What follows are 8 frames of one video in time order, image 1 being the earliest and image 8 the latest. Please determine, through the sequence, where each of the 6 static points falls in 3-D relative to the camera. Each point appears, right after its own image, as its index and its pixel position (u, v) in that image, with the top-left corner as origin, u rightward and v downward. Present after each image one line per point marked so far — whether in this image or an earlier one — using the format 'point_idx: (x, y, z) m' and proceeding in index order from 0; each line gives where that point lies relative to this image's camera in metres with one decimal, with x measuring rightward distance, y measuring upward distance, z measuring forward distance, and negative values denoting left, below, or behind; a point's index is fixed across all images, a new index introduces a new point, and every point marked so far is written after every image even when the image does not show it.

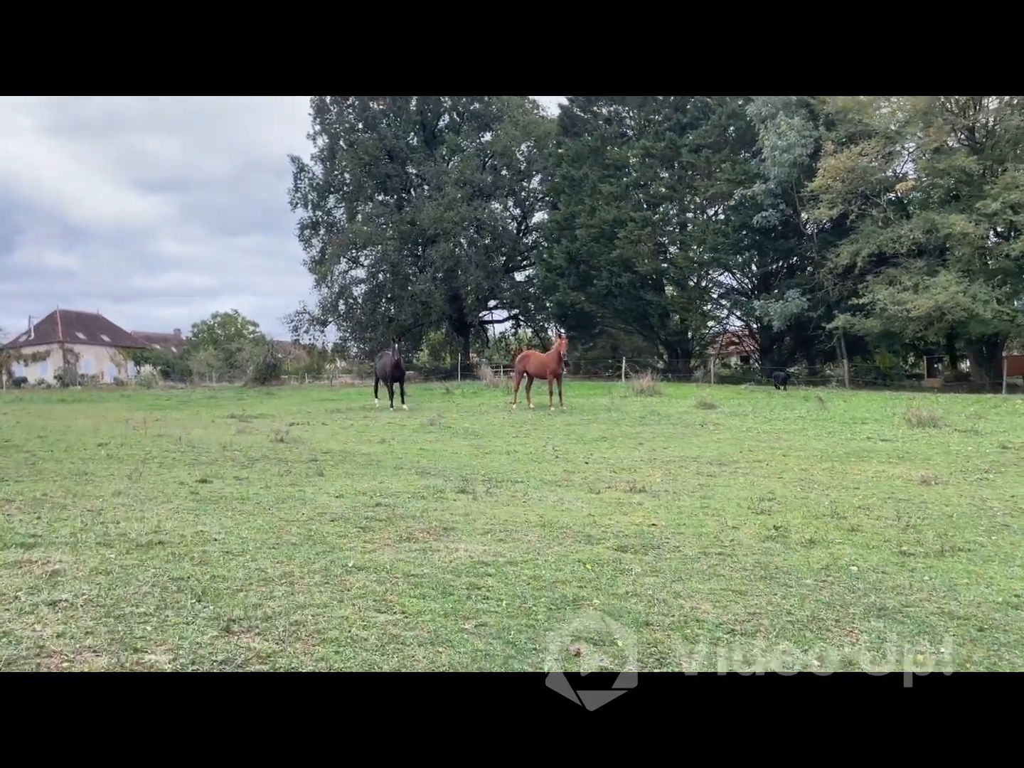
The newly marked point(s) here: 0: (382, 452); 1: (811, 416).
0: (-1.4, -0.8, +9.2) m
1: (+5.0, -0.5, +14.0) m
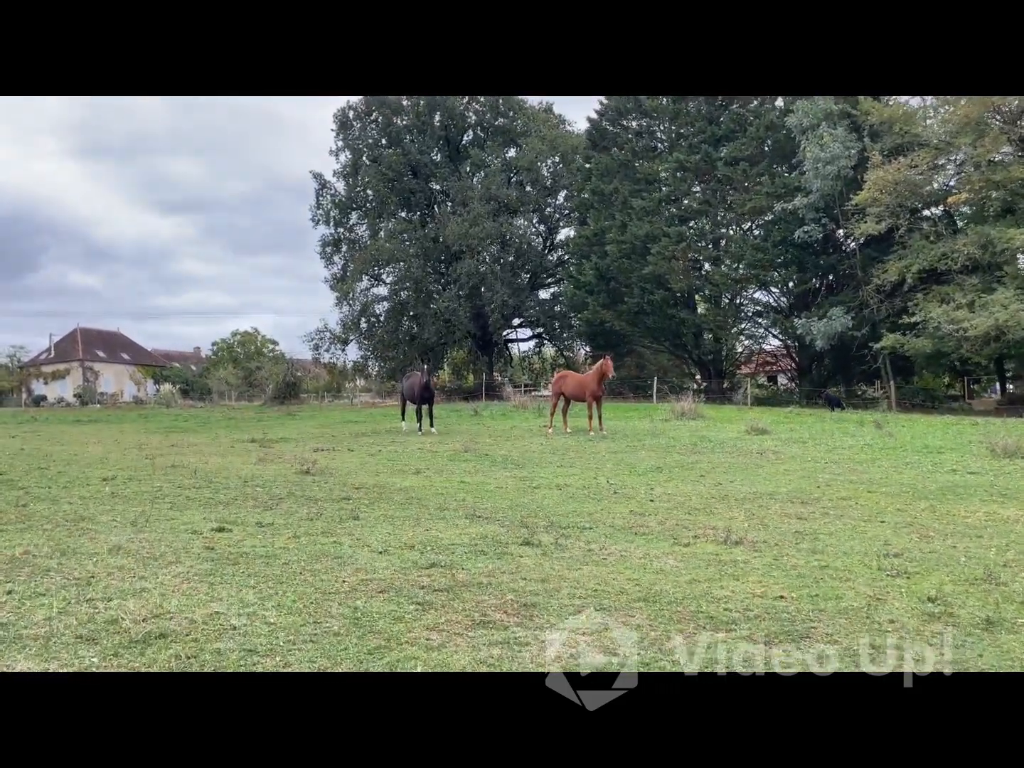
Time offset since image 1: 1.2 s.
0: (-0.8, -1.0, +8.2) m
1: (+5.6, -0.9, +12.9) m
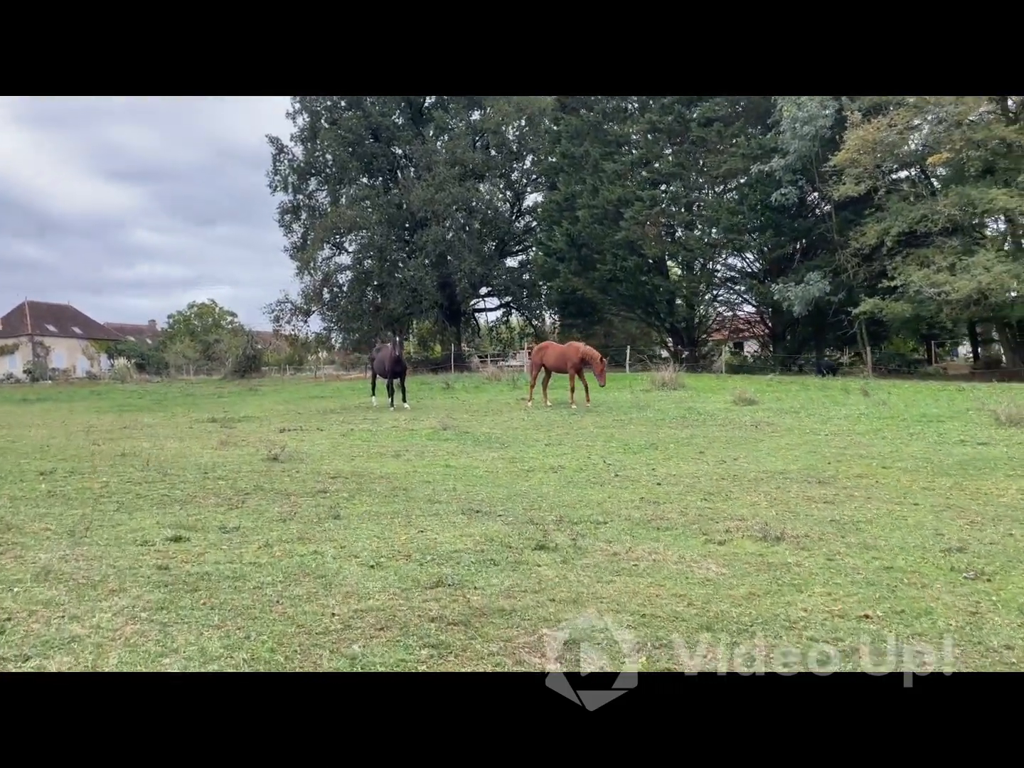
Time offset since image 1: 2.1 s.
0: (-0.9, -0.8, +7.5) m
1: (+5.4, -0.4, +12.4) m
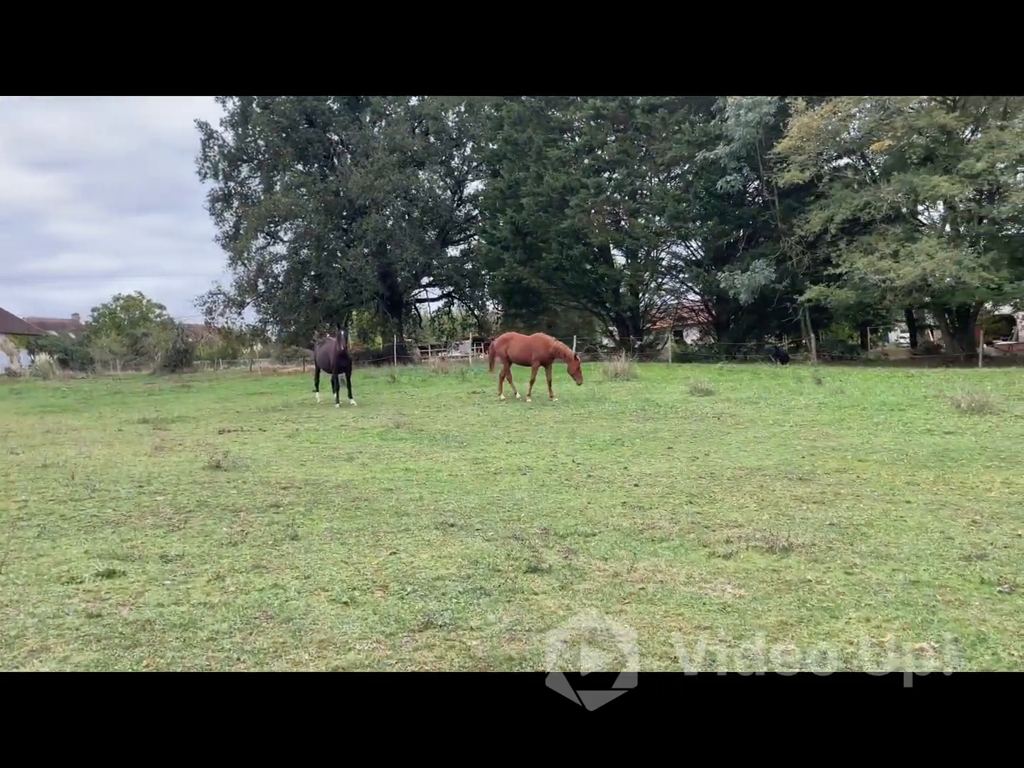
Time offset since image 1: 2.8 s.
0: (-1.2, -0.8, +6.9) m
1: (+4.7, -0.3, +12.3) m
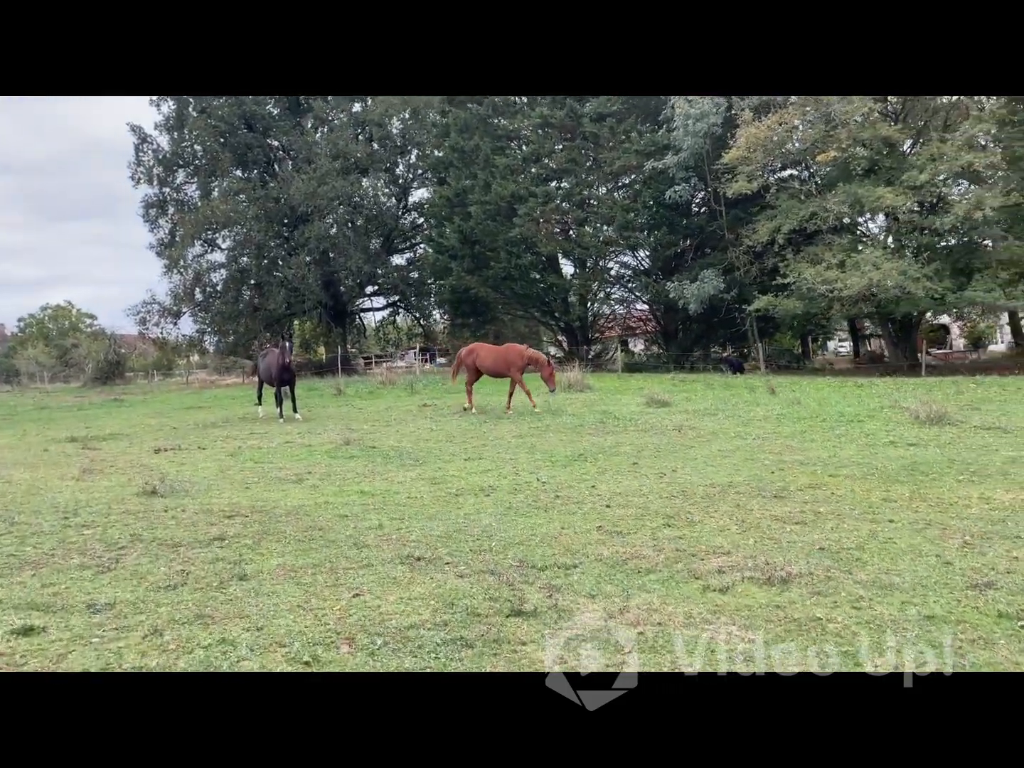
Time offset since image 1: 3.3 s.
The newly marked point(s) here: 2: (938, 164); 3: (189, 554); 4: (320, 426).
0: (-1.5, -0.9, +6.4) m
1: (+4.0, -0.4, +12.1) m
2: (+10.0, +5.1, +19.6) m
3: (-1.8, -0.9, +4.7) m
4: (-2.9, -0.6, +12.8) m
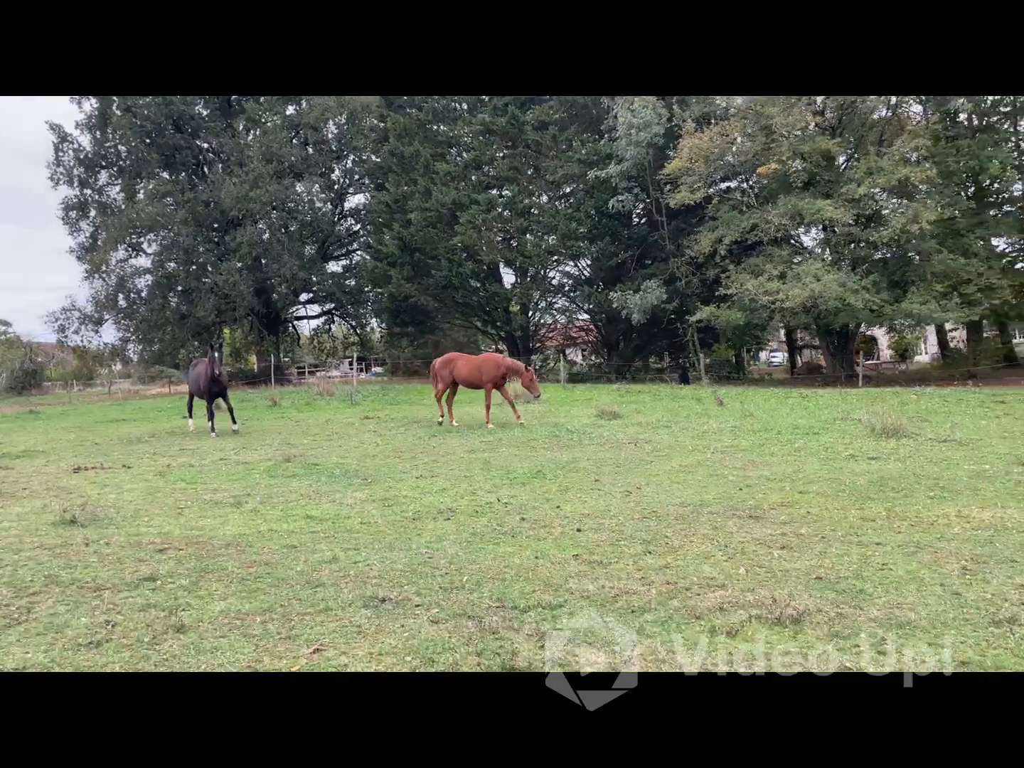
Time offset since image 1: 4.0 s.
0: (-1.7, -1.0, +5.8) m
1: (+3.3, -0.6, +12.0) m
2: (+8.6, +4.9, +19.9) m
3: (-1.9, -1.0, +4.0) m
4: (-3.7, -0.8, +12.0) m
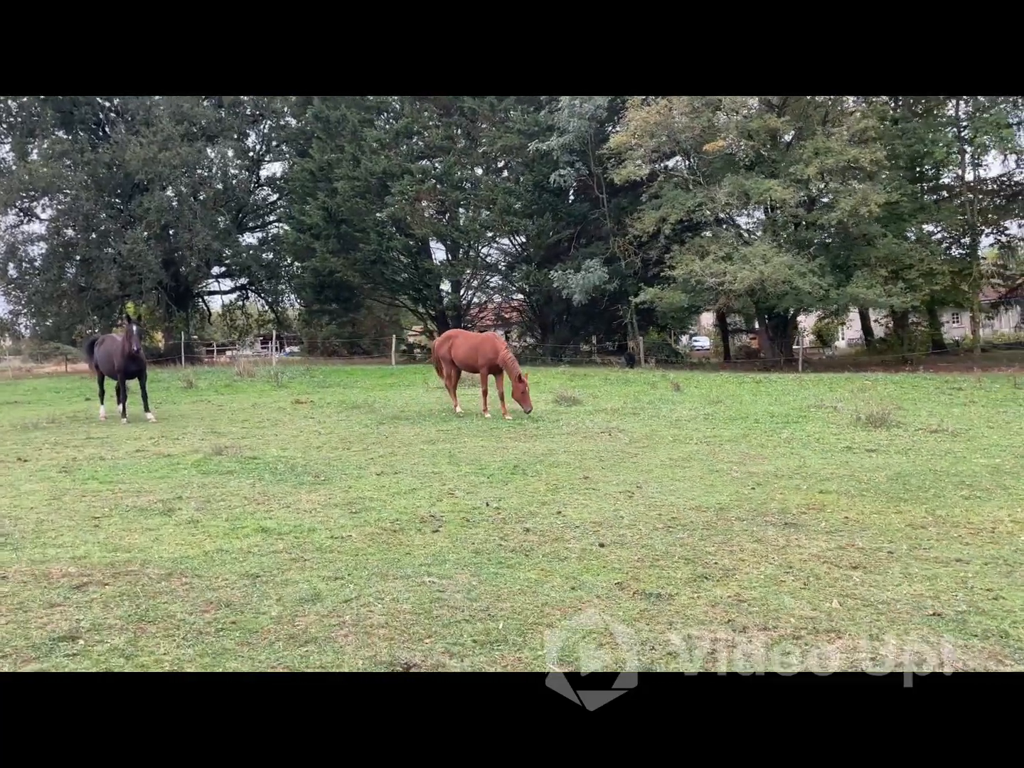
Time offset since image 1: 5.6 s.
0: (-1.6, -0.9, +4.5) m
1: (+2.8, -0.4, +11.2) m
2: (+7.3, +5.2, +19.6) m
3: (-1.6, -1.0, +2.8) m
4: (-4.2, -0.6, +10.6) m
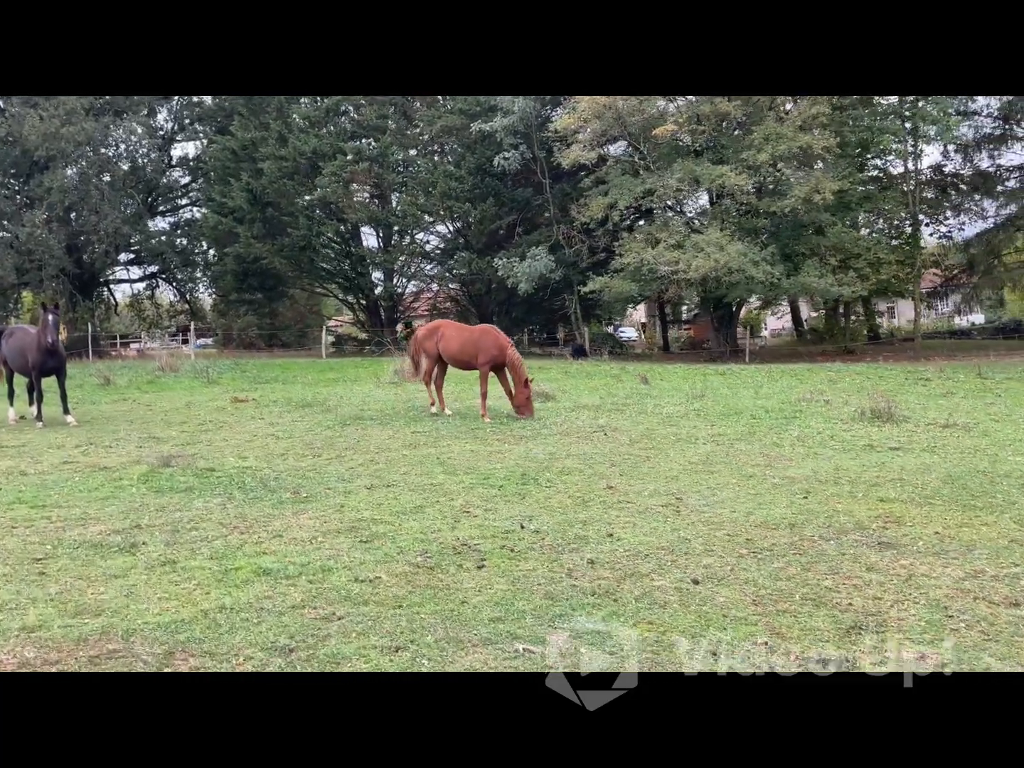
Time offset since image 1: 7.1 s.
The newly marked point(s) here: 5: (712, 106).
0: (-1.2, -0.9, +3.4) m
1: (+2.5, -0.3, +10.5) m
2: (+6.0, +5.5, +19.2) m
3: (-1.1, -1.0, +1.7) m
4: (-4.4, -0.6, +9.2) m
5: (+4.7, +6.4, +19.5) m
